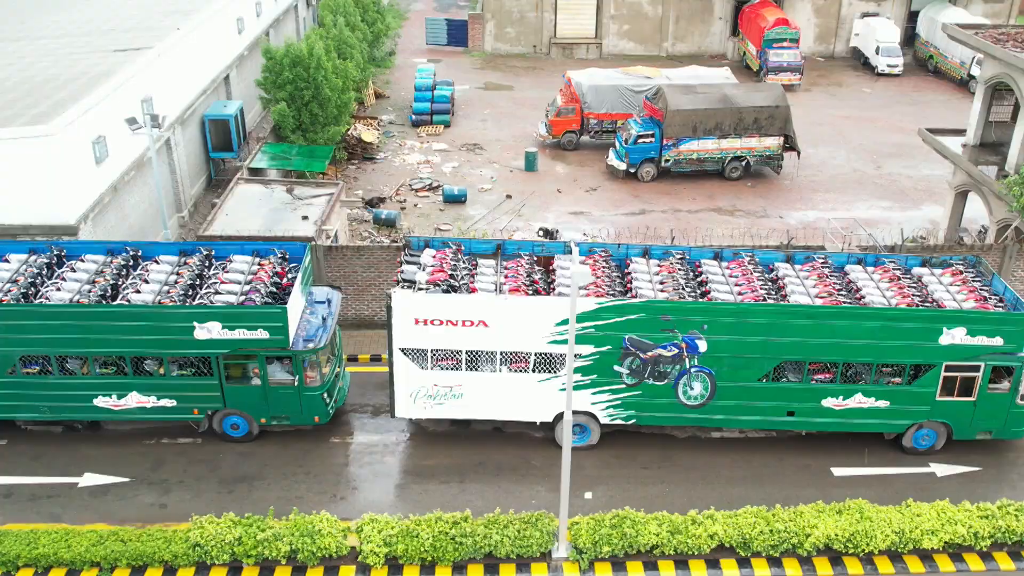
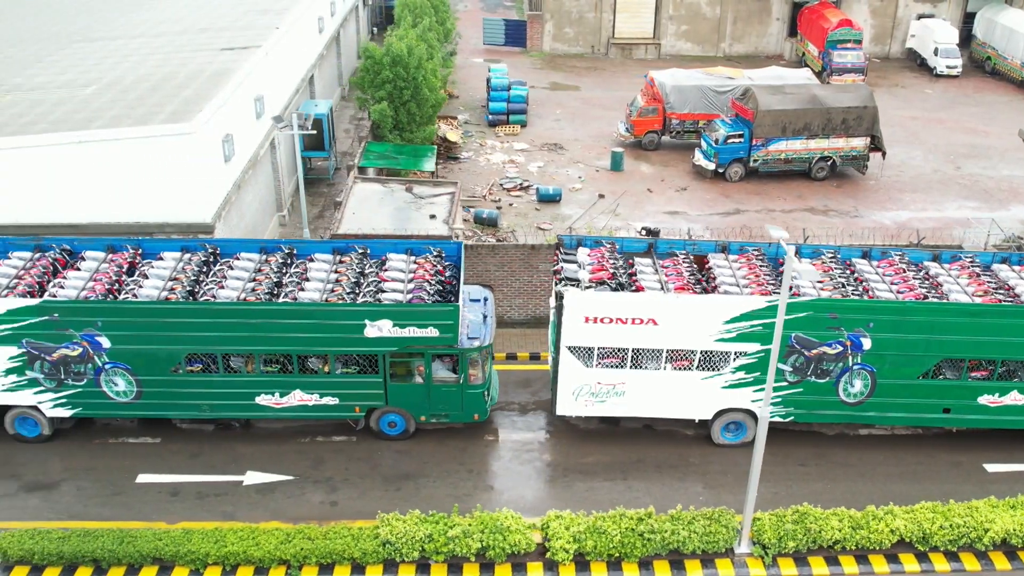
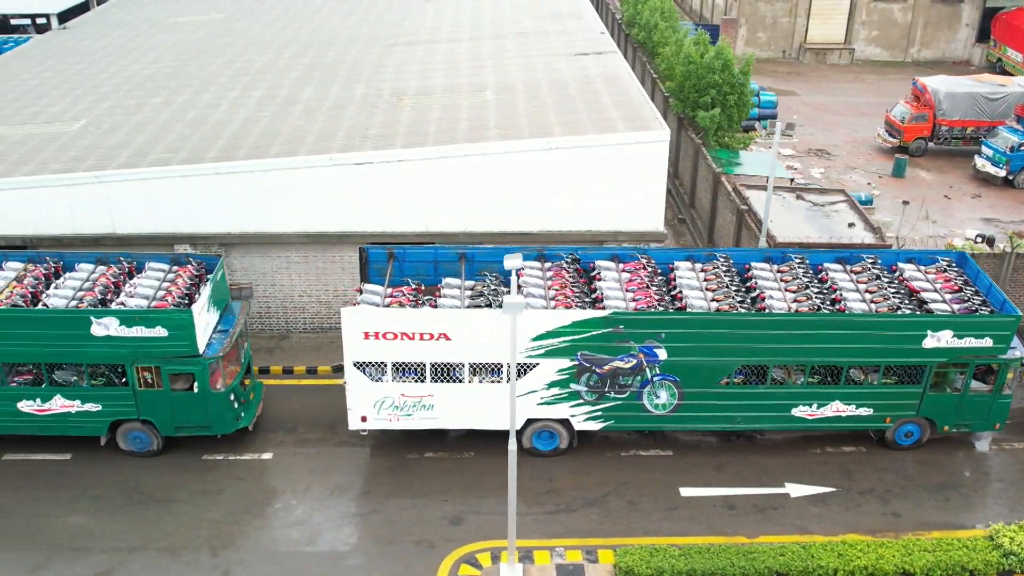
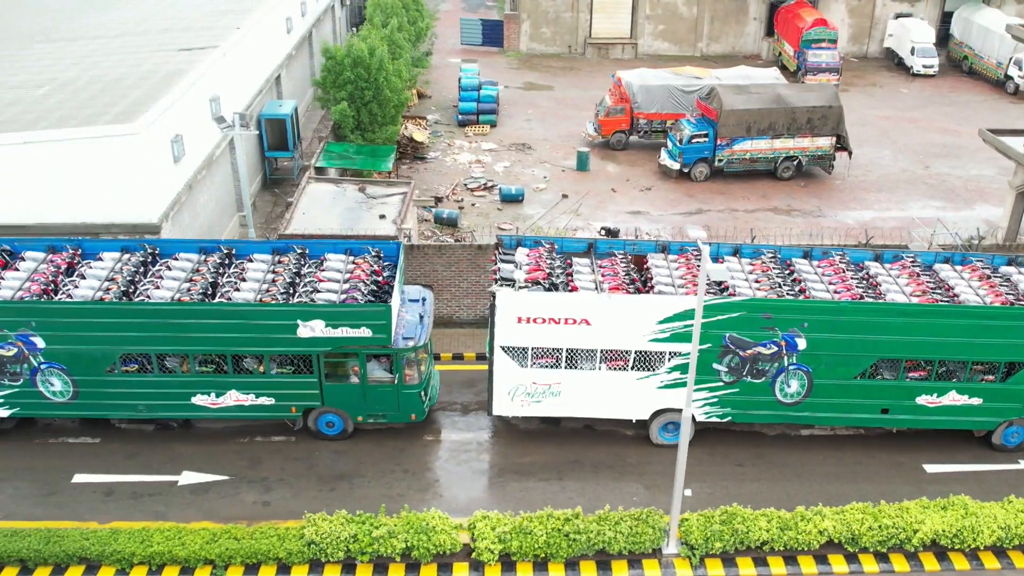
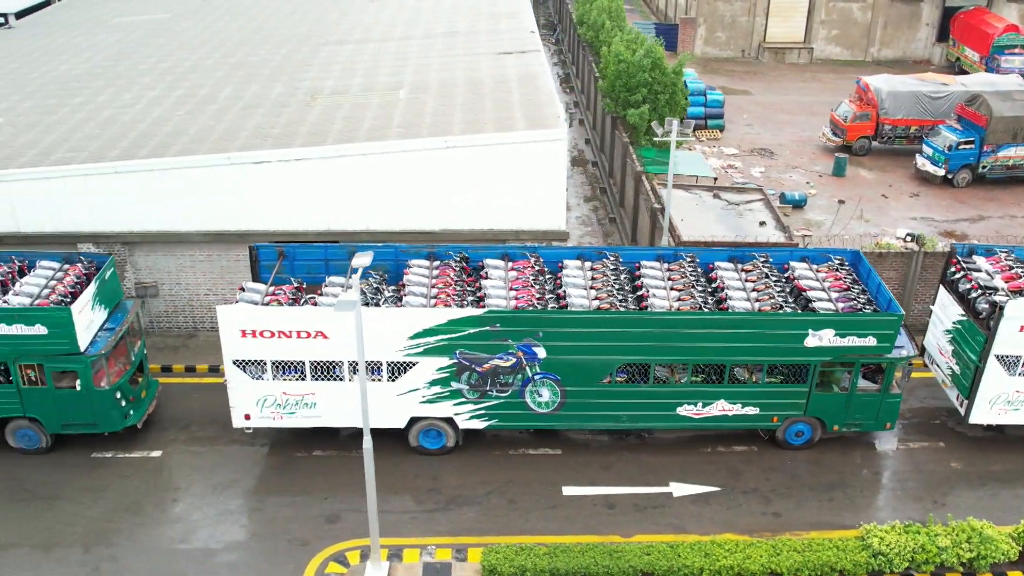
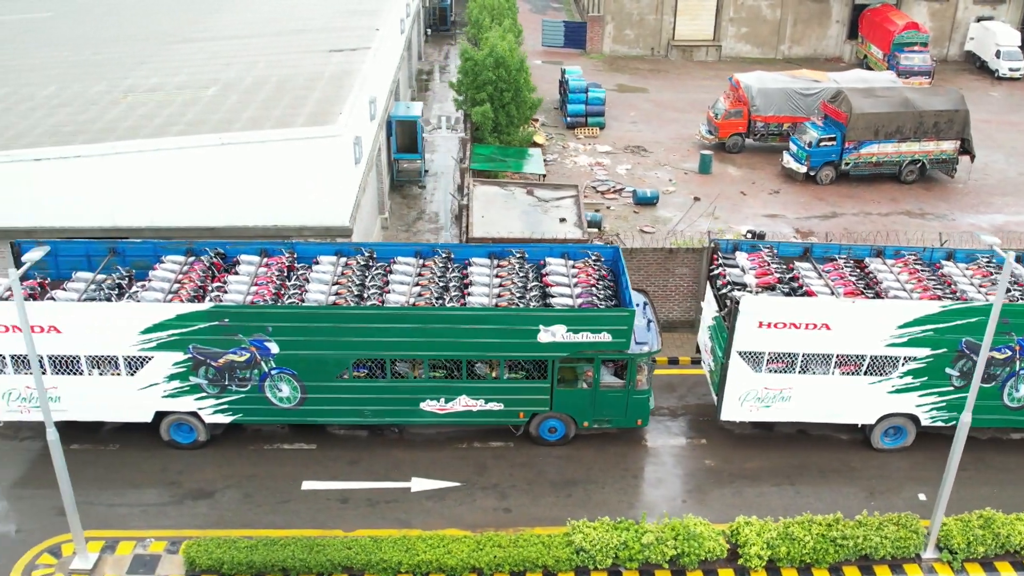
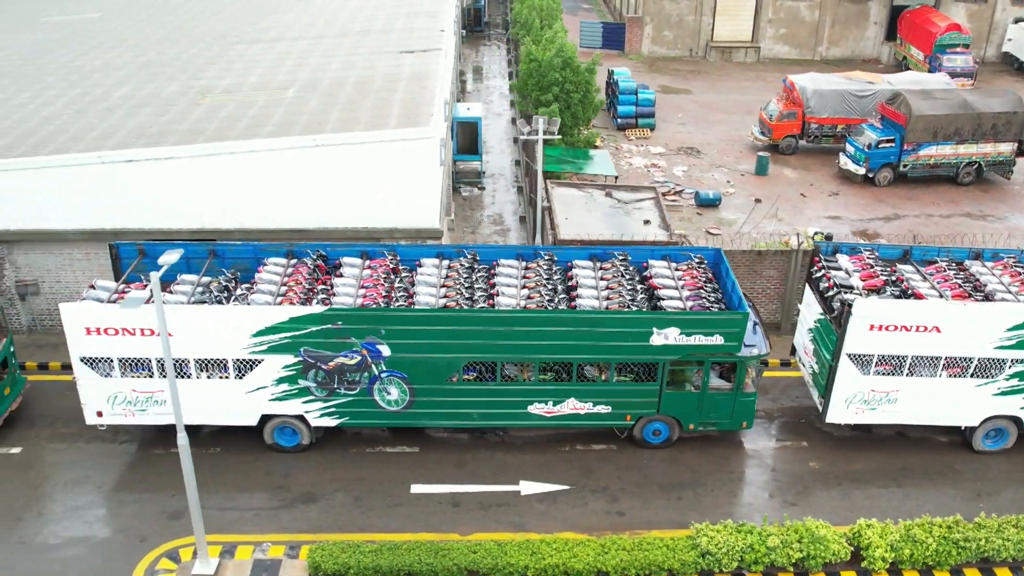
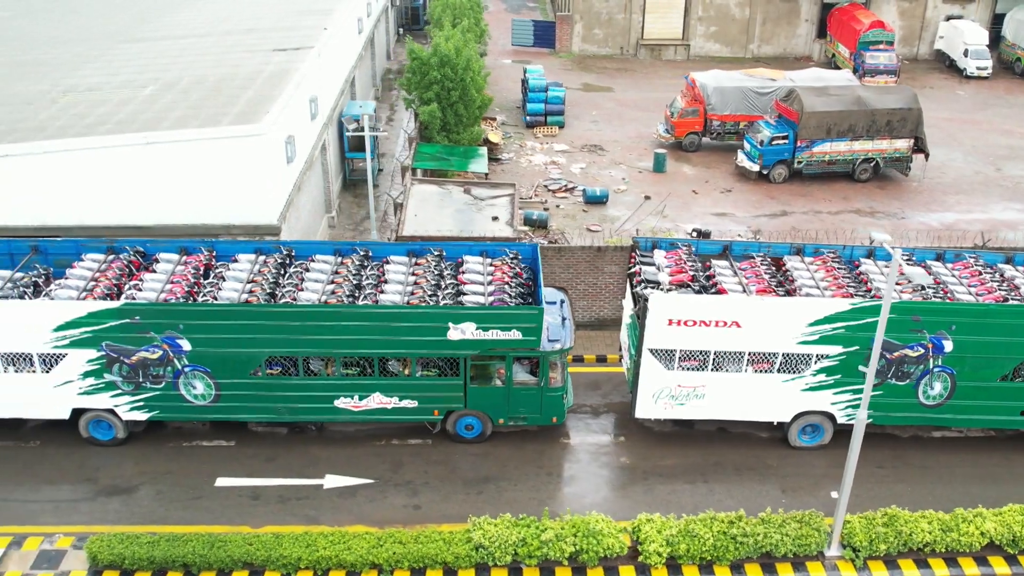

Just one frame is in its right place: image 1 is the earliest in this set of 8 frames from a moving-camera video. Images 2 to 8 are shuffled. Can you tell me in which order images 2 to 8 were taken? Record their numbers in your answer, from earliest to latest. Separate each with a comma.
4, 2, 8, 6, 7, 5, 3
